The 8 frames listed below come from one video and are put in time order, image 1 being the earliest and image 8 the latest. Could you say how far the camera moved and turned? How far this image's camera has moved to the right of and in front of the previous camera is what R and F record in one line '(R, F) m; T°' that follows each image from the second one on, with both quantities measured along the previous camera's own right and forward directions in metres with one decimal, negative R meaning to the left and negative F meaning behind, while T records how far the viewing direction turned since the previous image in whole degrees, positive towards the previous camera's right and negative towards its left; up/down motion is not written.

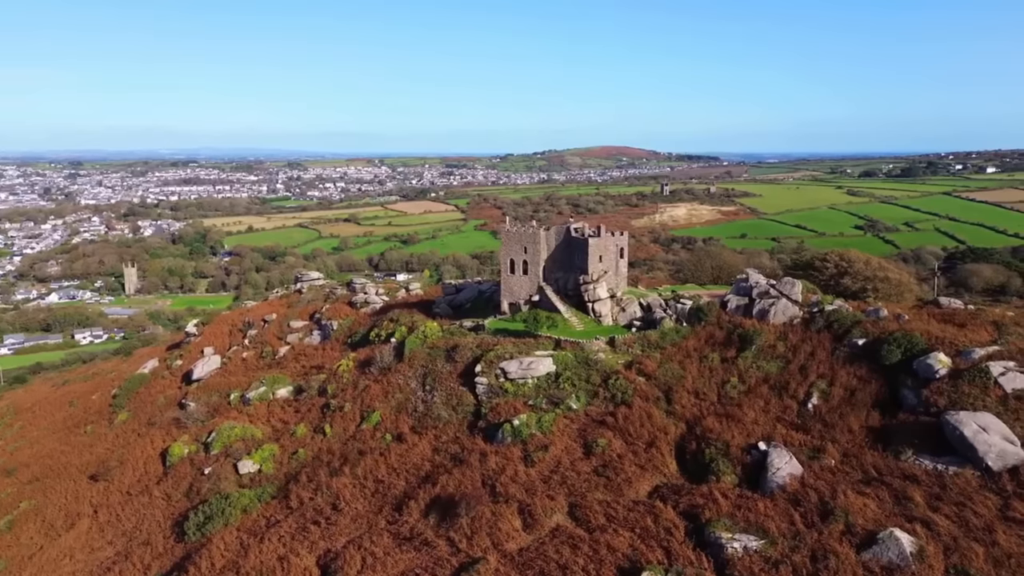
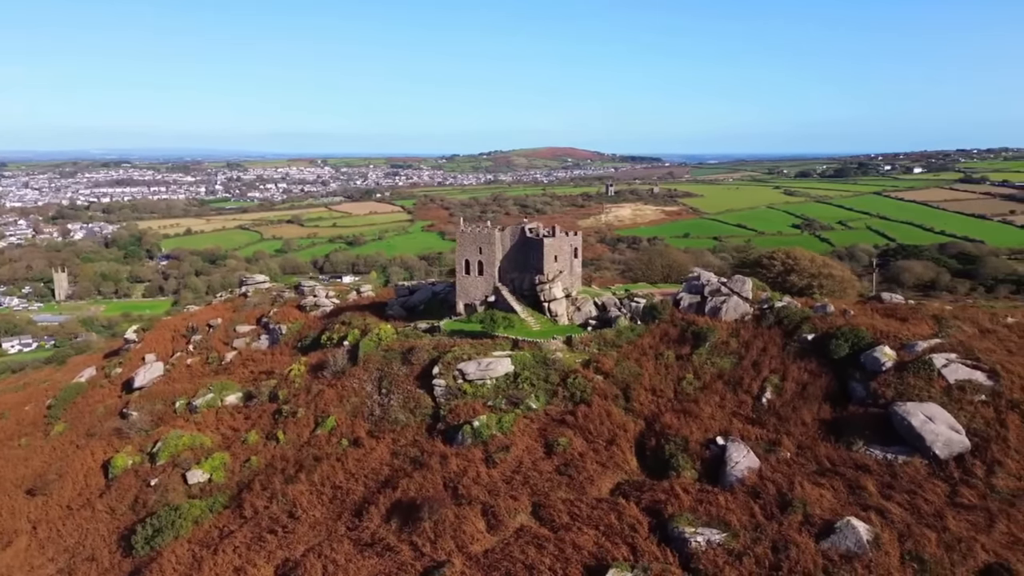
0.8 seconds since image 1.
(-0.3, +0.1) m; +4°
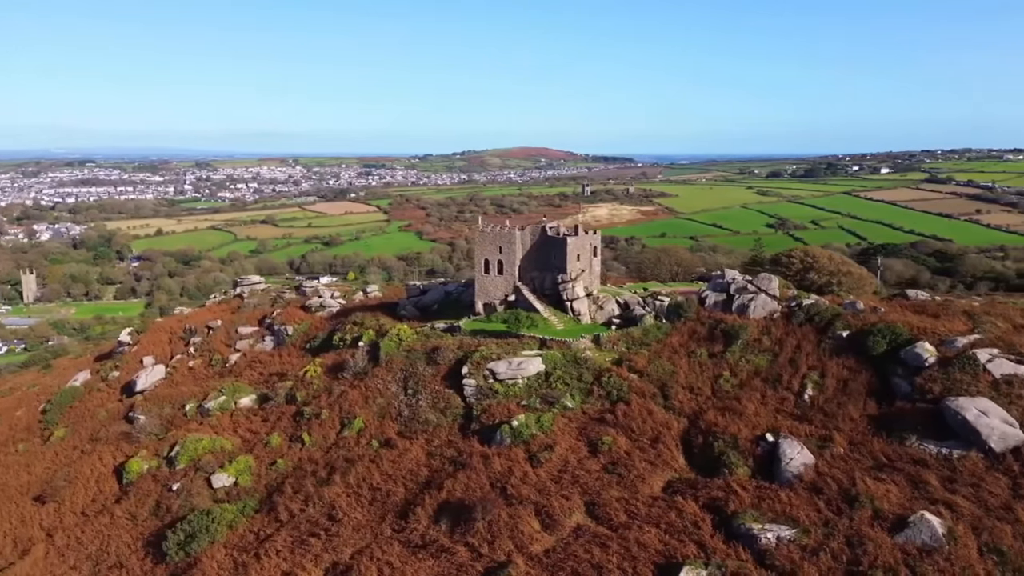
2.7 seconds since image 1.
(-2.0, +0.1) m; +2°
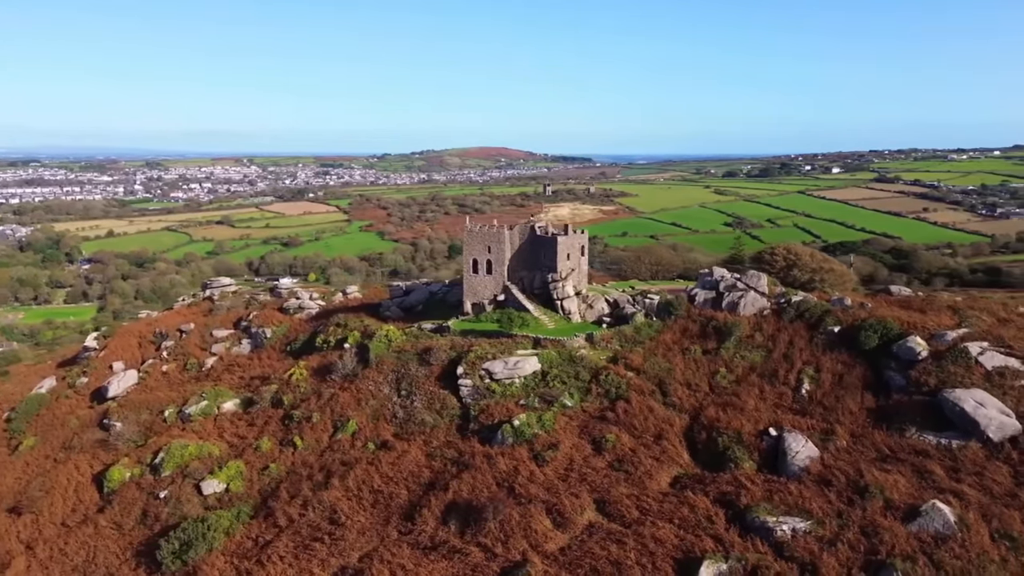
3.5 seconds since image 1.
(-1.2, 0.0) m; +3°
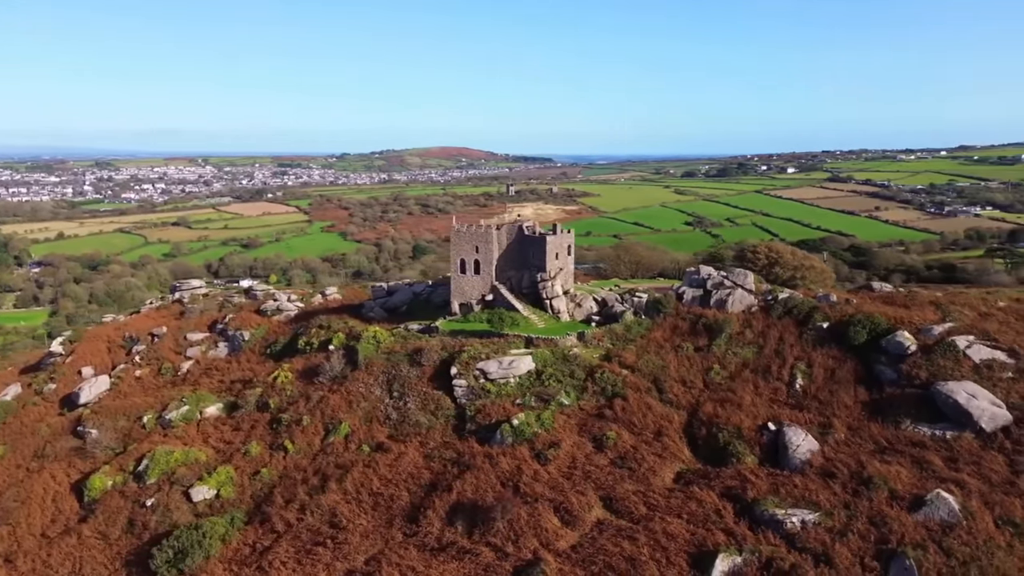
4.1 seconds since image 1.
(-1.1, 0.0) m; +3°
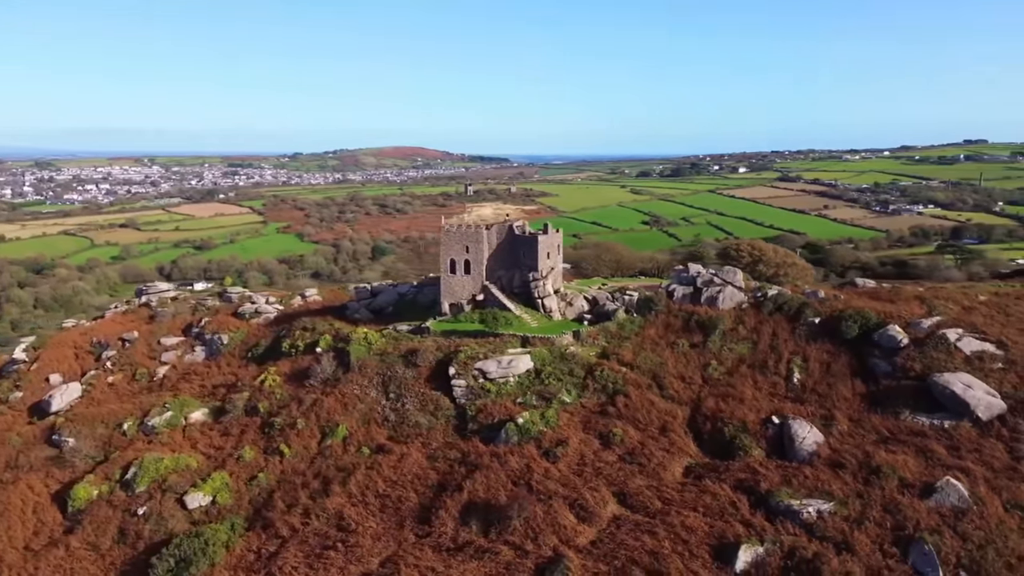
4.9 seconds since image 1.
(-1.4, -0.1) m; +3°
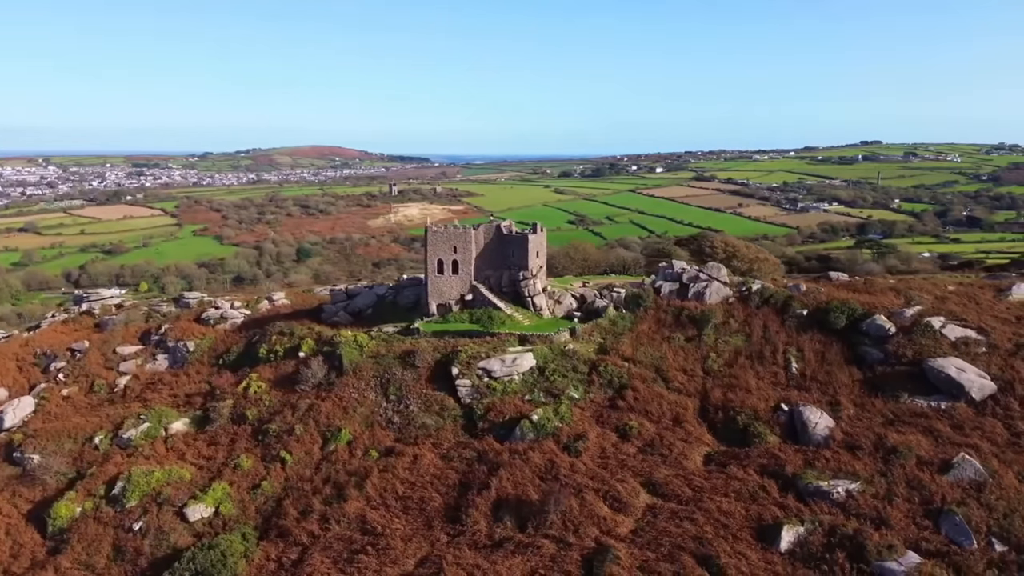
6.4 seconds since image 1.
(-2.8, -0.1) m; +6°
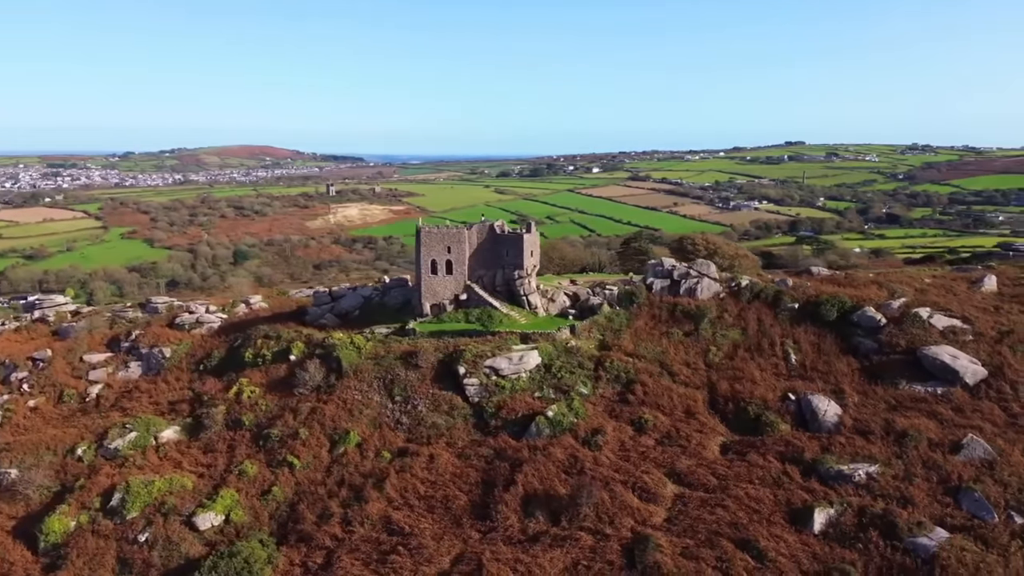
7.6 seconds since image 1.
(-2.4, -0.2) m; +5°
